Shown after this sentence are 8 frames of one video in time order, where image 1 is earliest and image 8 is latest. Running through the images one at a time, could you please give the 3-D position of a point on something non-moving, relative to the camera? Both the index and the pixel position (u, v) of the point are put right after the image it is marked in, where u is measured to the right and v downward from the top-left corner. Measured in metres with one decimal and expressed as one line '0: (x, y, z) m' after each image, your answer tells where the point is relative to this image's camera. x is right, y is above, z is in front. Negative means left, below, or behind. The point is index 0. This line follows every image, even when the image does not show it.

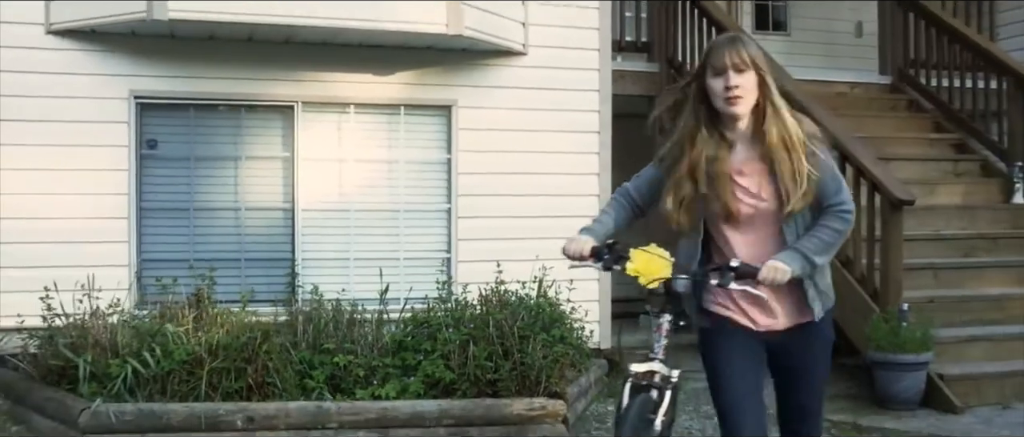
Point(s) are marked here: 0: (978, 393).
0: (+2.0, -0.7, +5.4) m
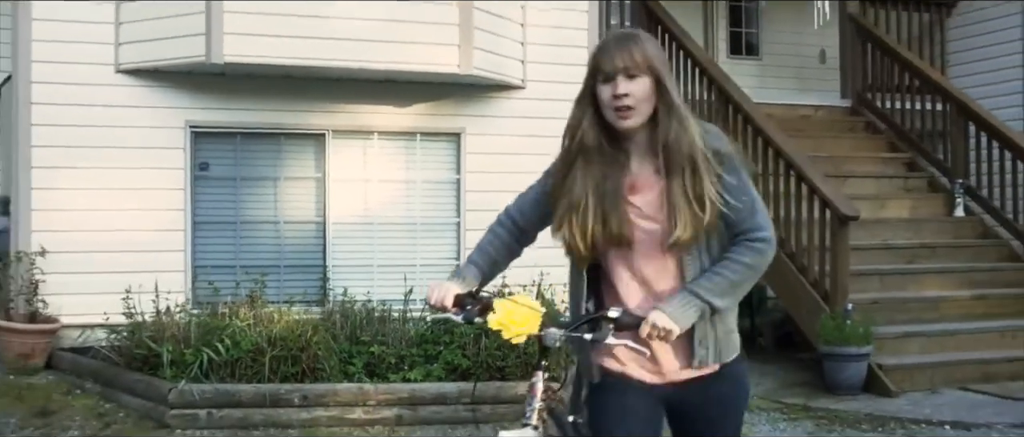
0: (+2.0, -0.8, +6.4) m
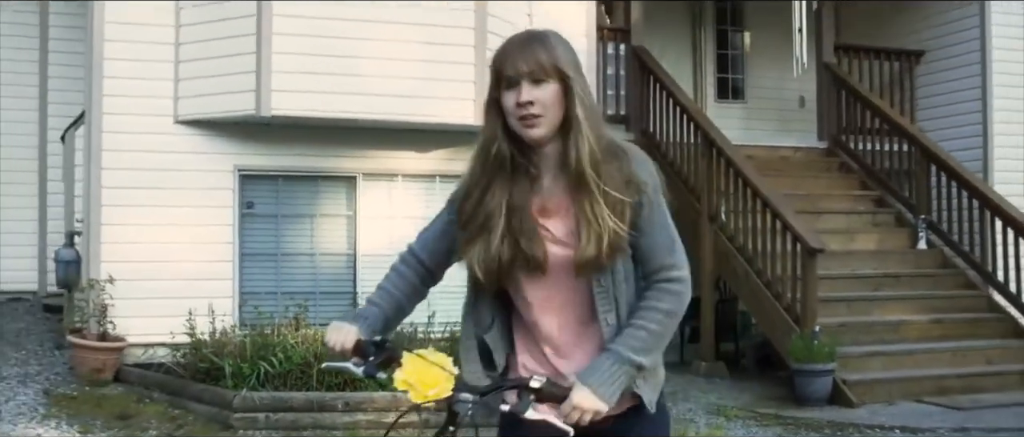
0: (+2.0, -1.0, +7.2) m
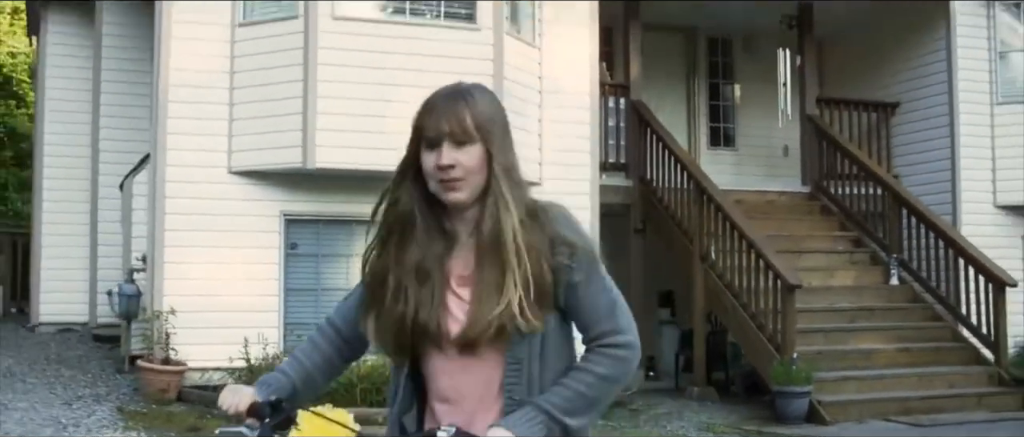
0: (+2.1, -1.2, +8.2) m
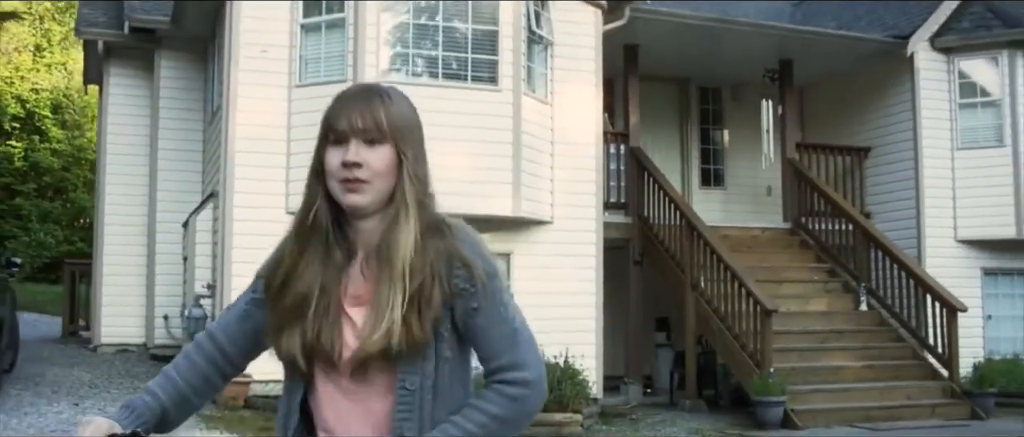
0: (+2.2, -1.5, +9.5) m
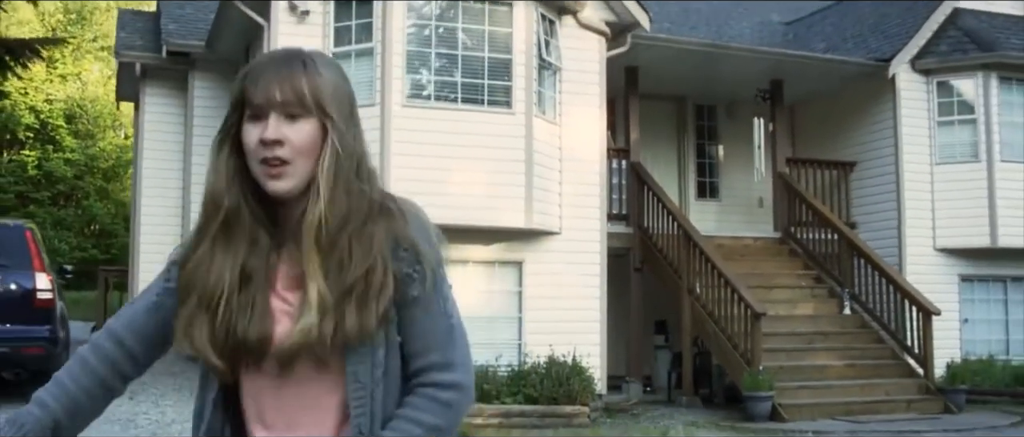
0: (+2.3, -1.6, +10.4) m
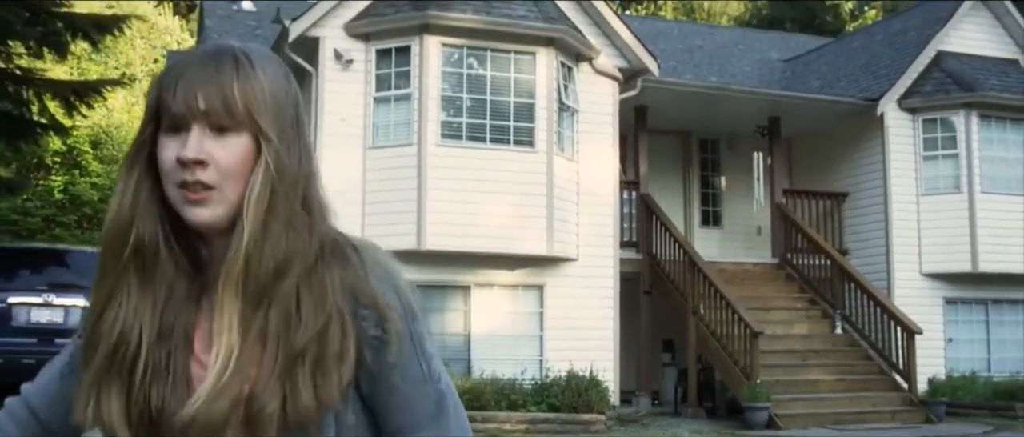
0: (+2.5, -1.8, +11.5) m
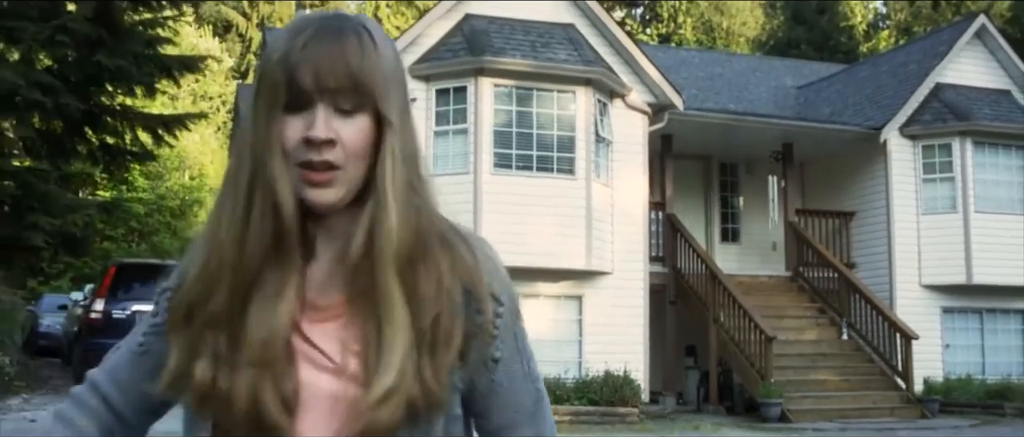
0: (+3.0, -2.0, +13.1) m
